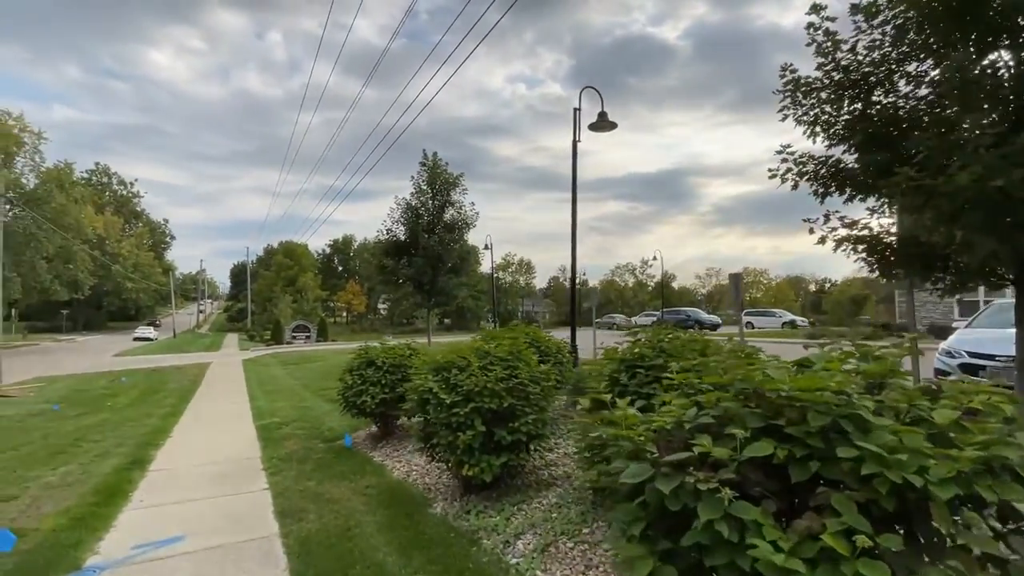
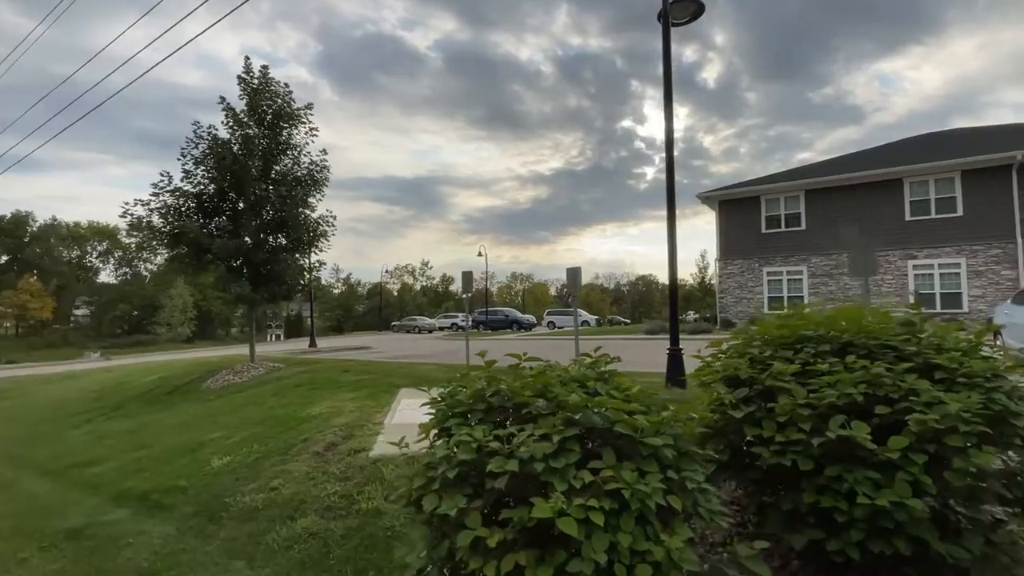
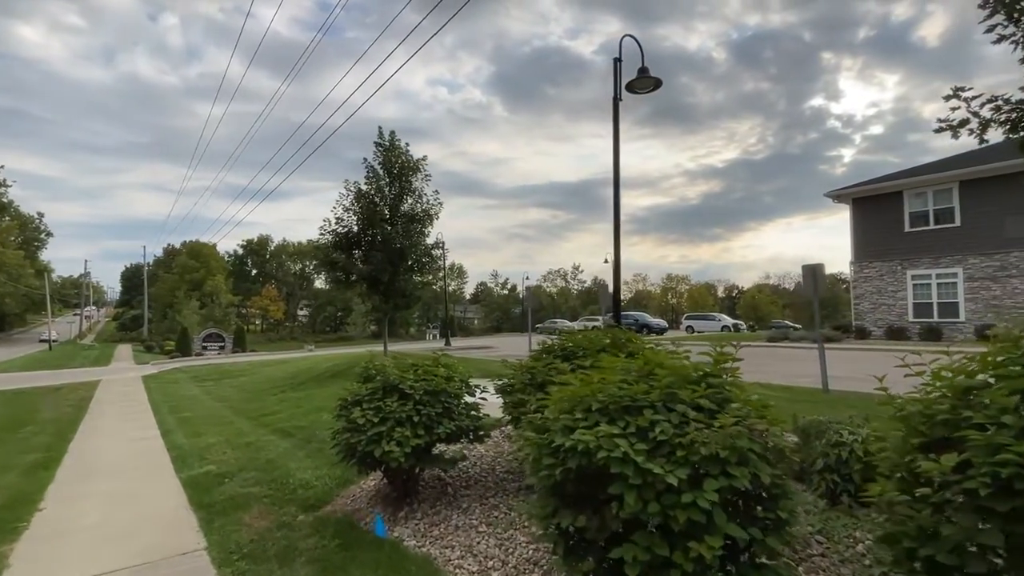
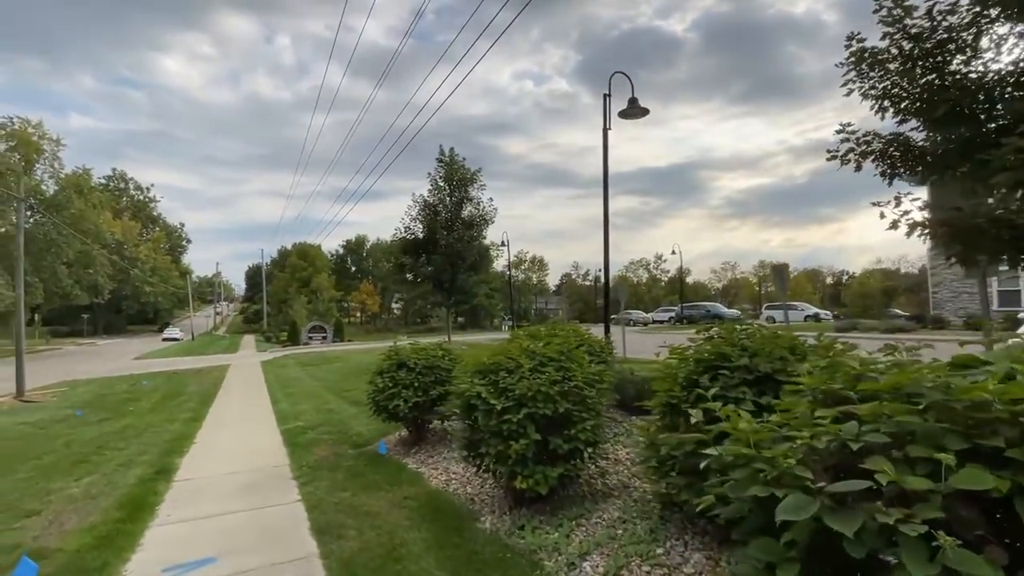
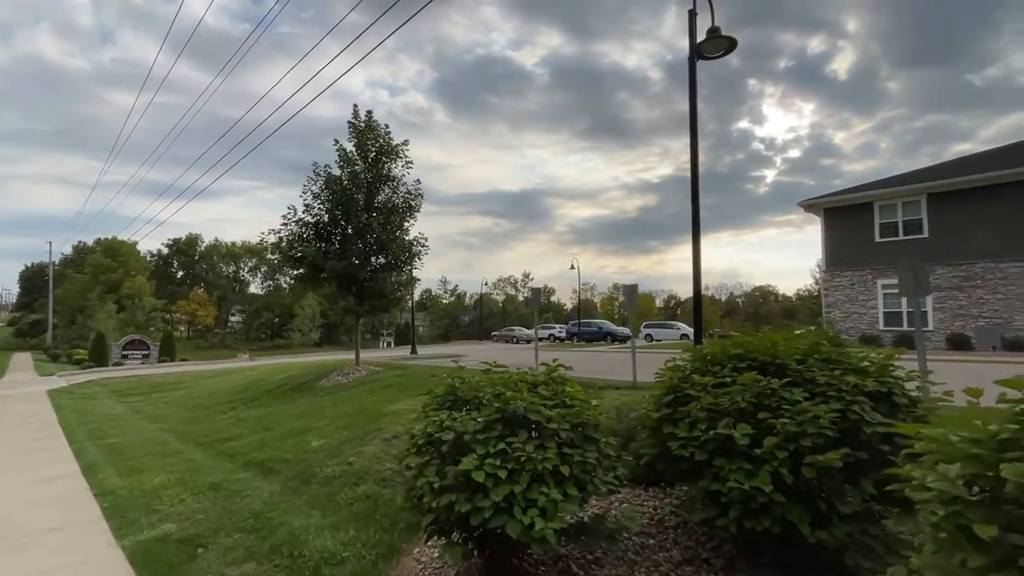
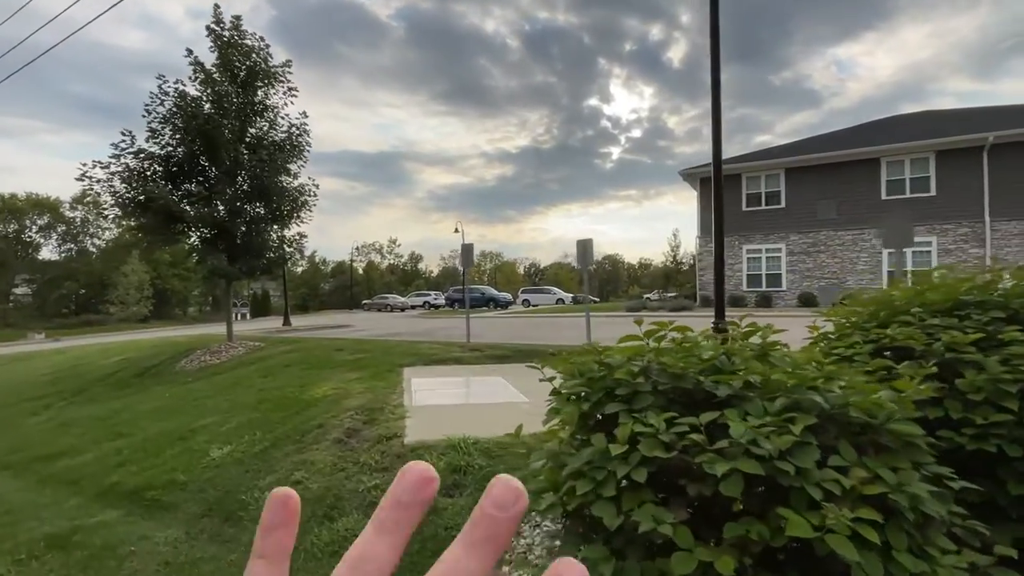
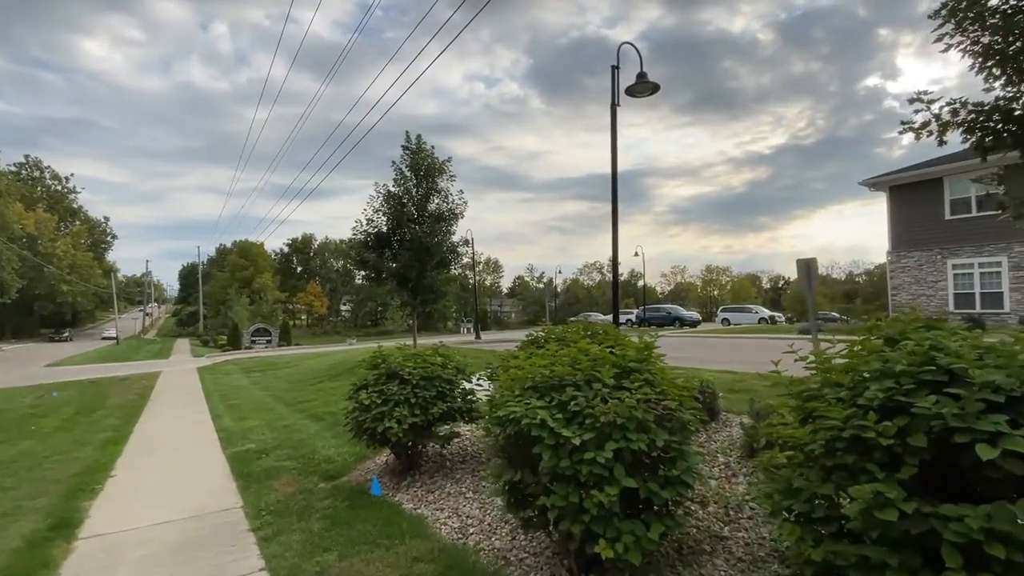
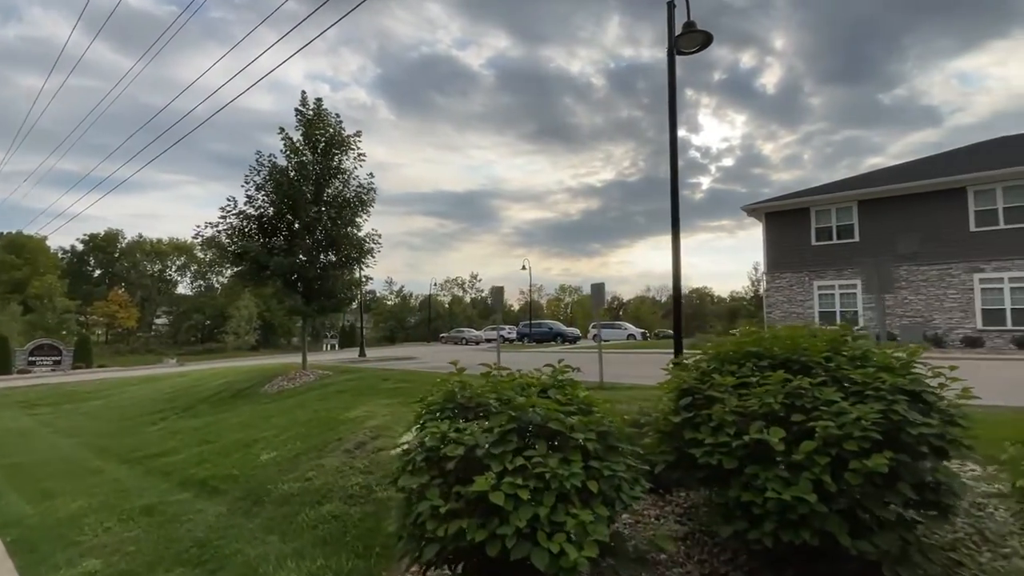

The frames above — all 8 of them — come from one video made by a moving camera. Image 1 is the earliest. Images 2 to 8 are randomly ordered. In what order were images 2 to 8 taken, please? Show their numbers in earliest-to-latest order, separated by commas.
4, 7, 3, 5, 8, 2, 6
